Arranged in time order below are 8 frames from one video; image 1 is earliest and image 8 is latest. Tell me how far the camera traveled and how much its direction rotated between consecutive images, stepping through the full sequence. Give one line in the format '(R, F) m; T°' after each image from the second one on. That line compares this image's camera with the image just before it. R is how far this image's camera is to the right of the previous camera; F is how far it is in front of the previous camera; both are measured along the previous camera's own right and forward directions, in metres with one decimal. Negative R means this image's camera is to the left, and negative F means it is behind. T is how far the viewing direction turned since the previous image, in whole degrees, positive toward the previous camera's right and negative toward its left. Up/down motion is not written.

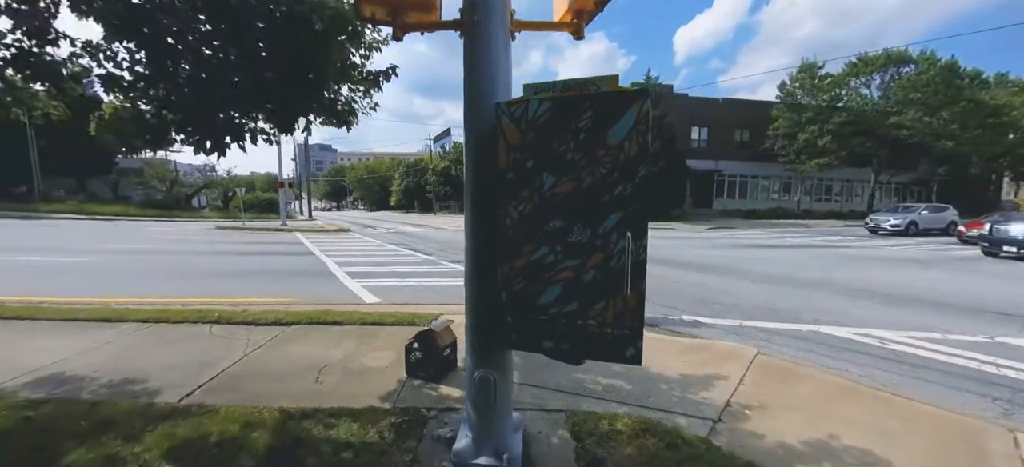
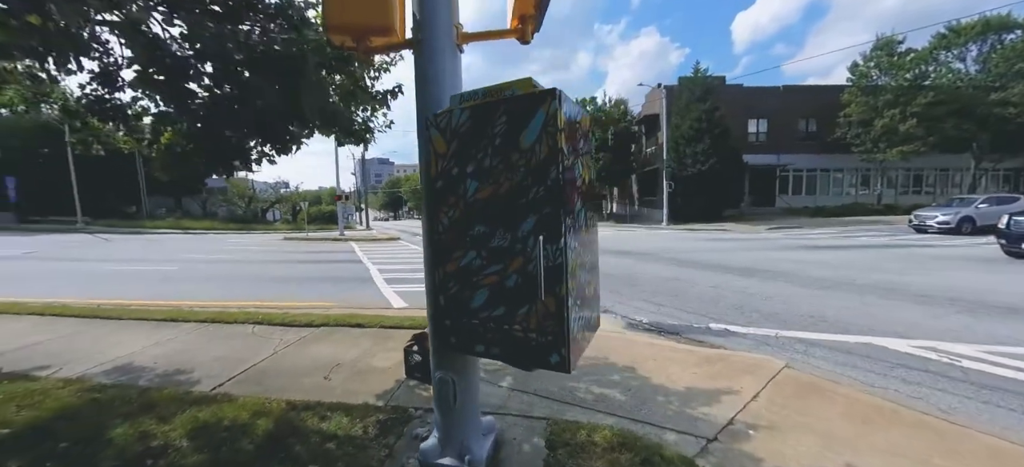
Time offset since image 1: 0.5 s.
(+0.7, 0.0) m; -10°
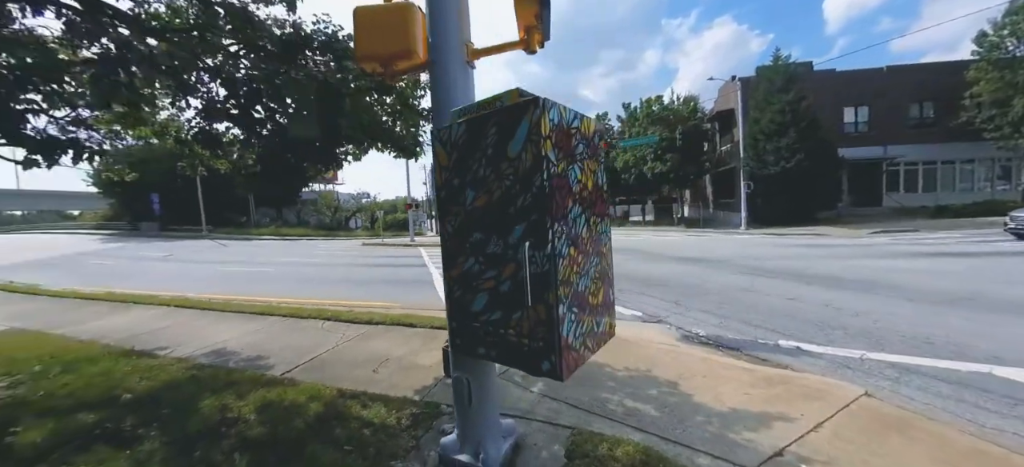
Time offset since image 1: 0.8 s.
(+0.4, 0.0) m; -11°
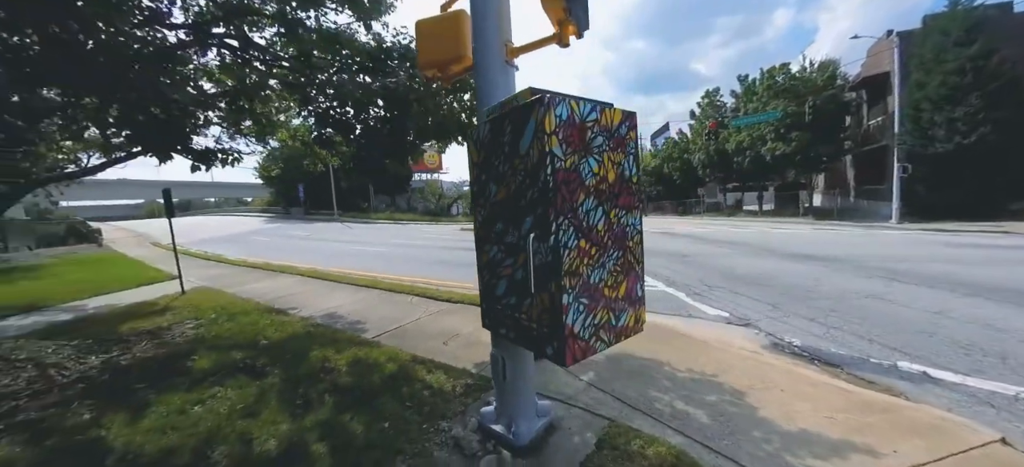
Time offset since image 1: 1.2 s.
(+0.5, -0.1) m; -16°
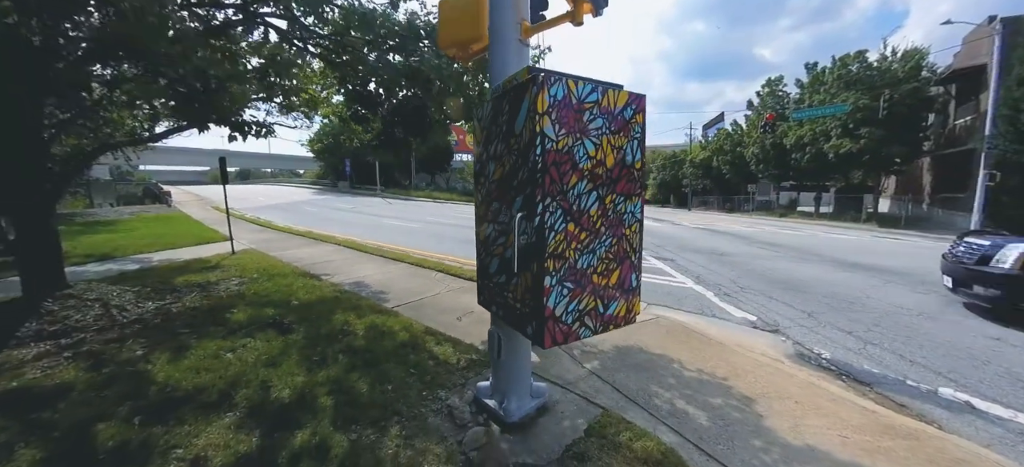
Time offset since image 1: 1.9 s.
(+0.3, 0.0) m; -6°
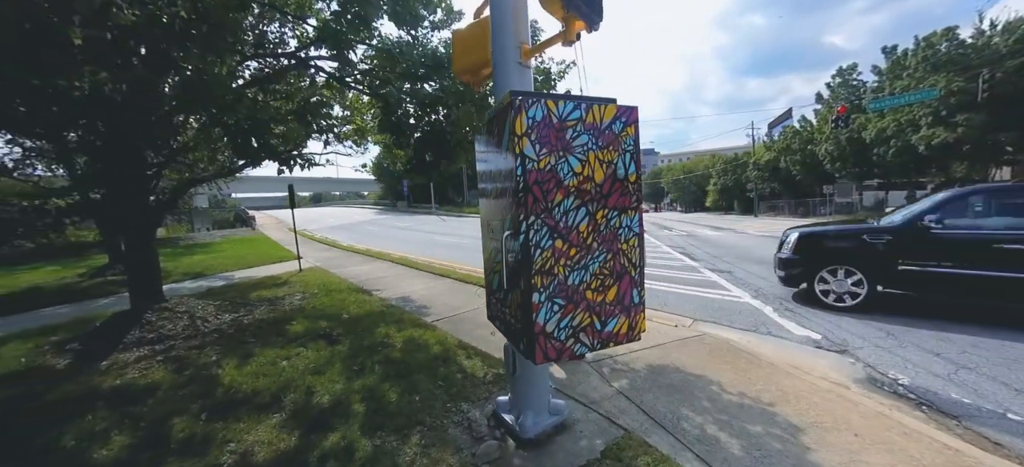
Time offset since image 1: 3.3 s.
(+0.4, 0.0) m; -9°
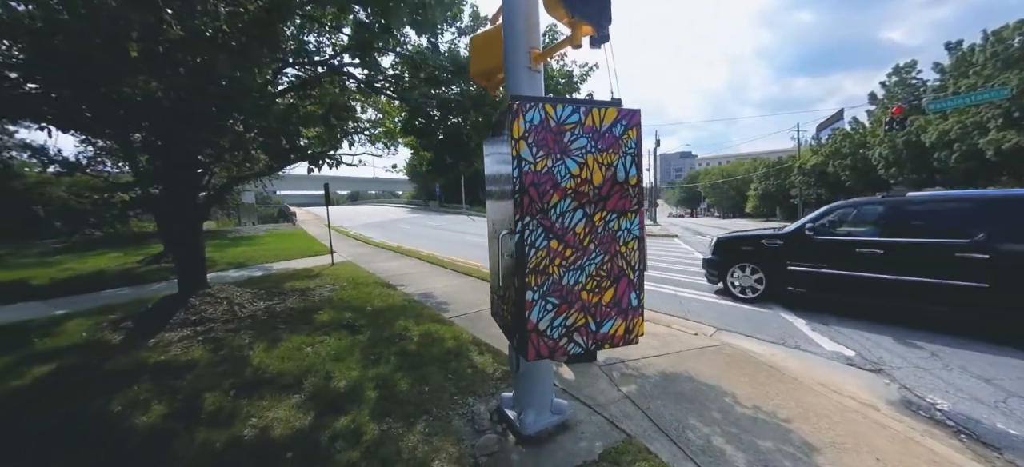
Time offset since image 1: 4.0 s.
(+0.2, -0.1) m; -5°
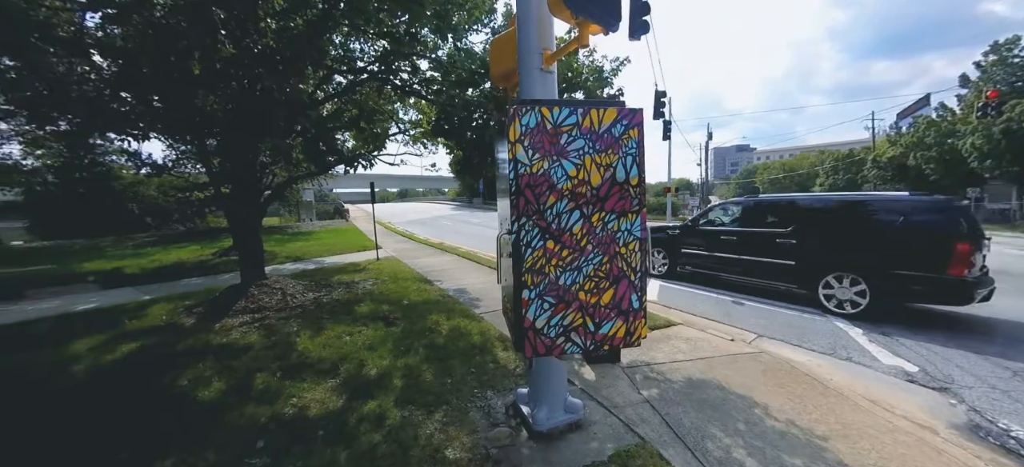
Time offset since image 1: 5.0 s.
(+0.3, -0.1) m; -7°
